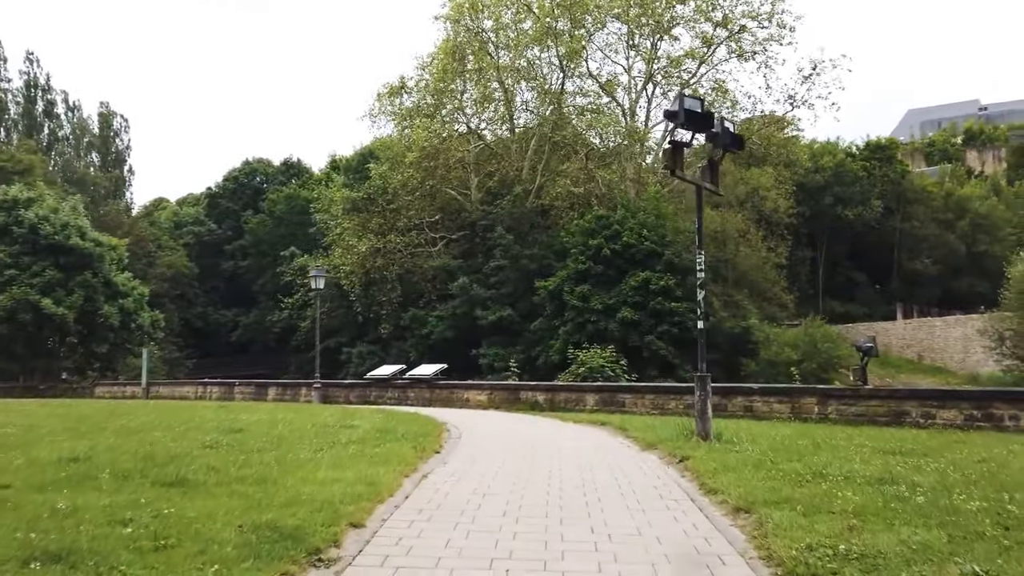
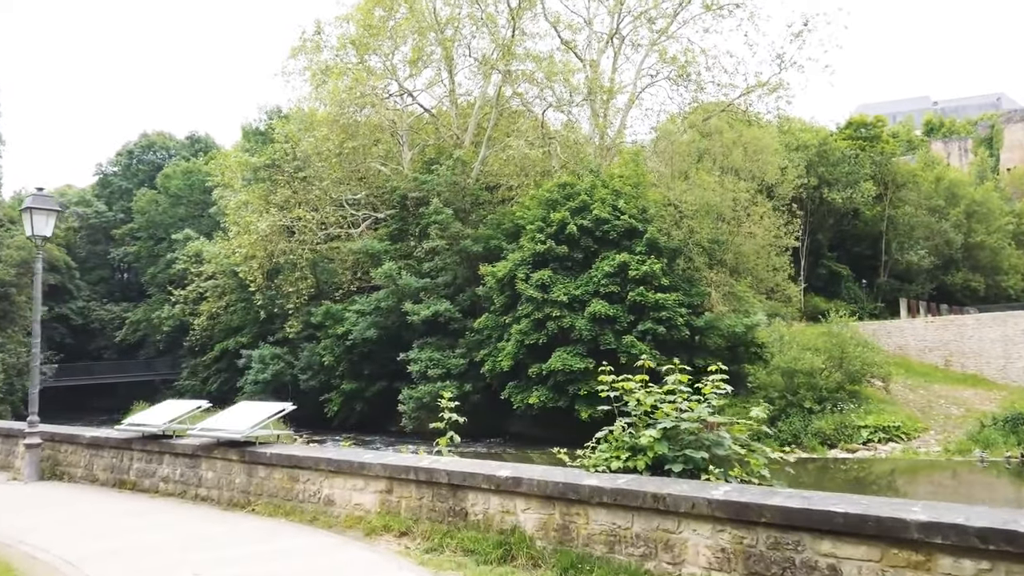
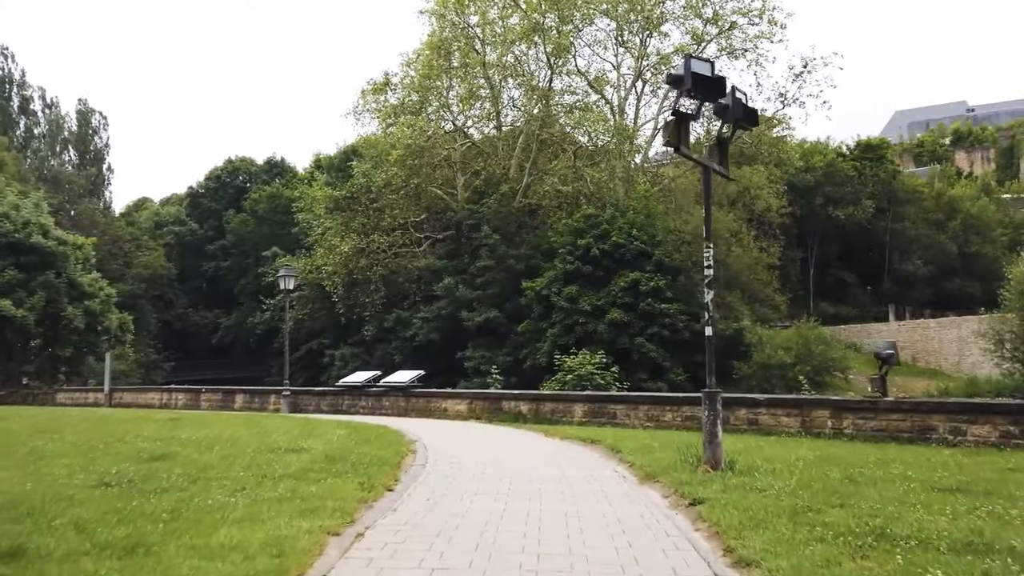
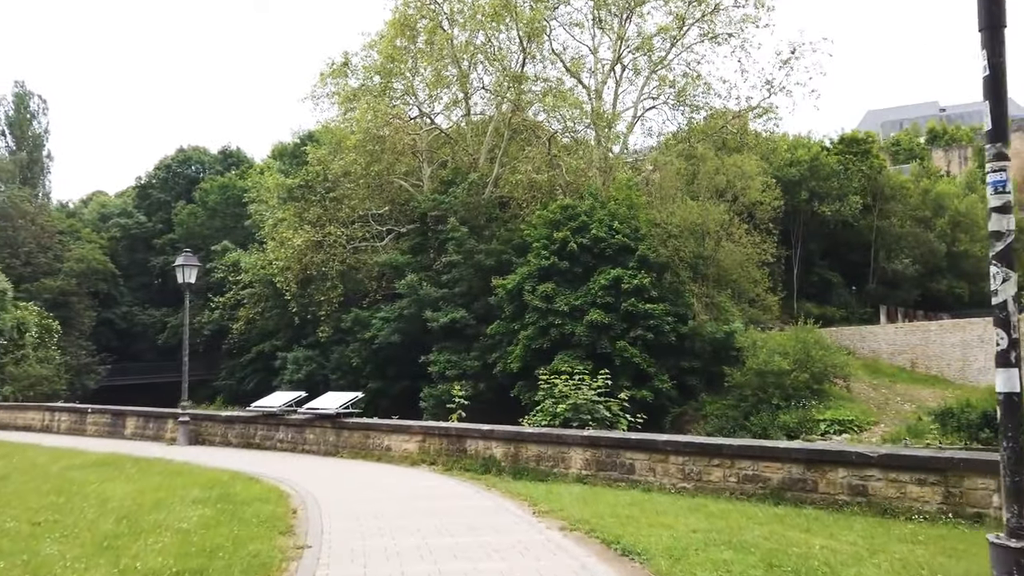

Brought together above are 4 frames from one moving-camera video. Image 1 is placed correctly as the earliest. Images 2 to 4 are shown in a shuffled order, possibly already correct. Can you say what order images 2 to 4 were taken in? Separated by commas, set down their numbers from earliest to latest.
3, 4, 2
